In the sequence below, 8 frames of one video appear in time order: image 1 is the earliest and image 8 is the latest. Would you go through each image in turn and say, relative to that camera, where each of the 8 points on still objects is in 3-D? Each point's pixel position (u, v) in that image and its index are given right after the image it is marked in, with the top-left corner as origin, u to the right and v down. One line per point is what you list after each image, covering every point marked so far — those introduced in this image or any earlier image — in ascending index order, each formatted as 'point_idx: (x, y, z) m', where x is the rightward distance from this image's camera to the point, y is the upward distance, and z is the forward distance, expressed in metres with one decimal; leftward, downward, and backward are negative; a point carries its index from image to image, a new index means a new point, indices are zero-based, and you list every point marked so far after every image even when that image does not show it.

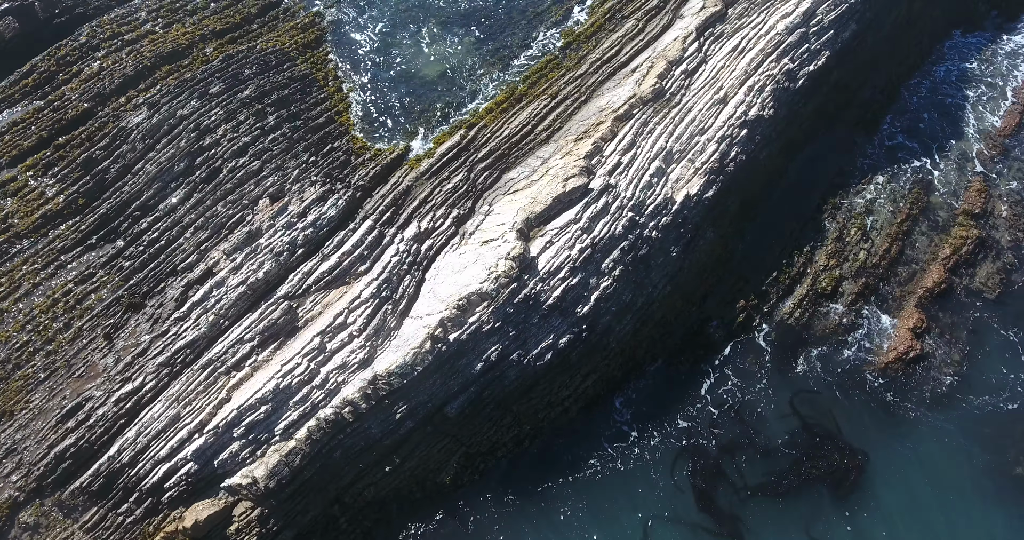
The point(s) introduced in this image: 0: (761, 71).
0: (+7.1, +5.6, +16.8) m
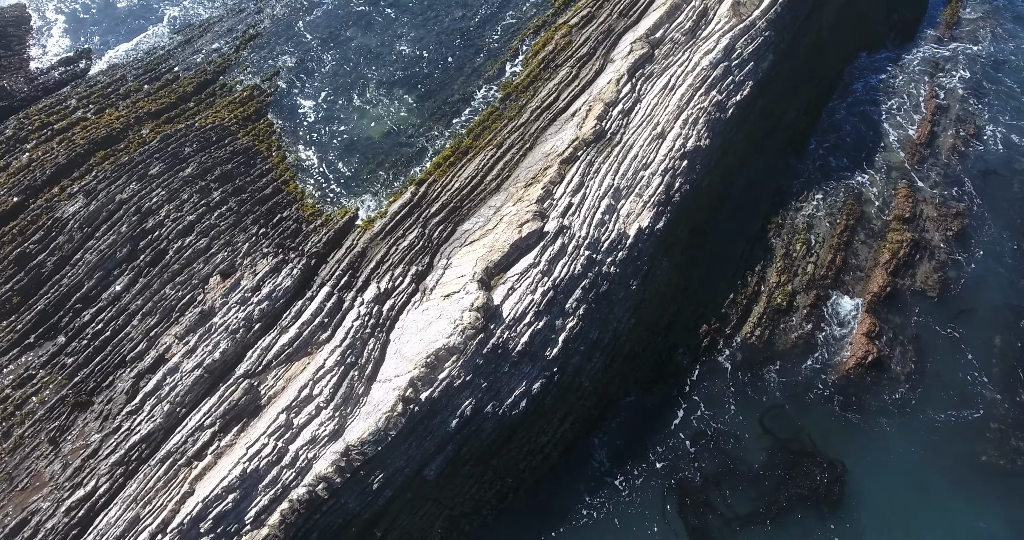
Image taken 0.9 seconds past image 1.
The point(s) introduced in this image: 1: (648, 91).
0: (+5.4, +4.9, +17.6) m
1: (+4.2, +5.5, +18.3) m
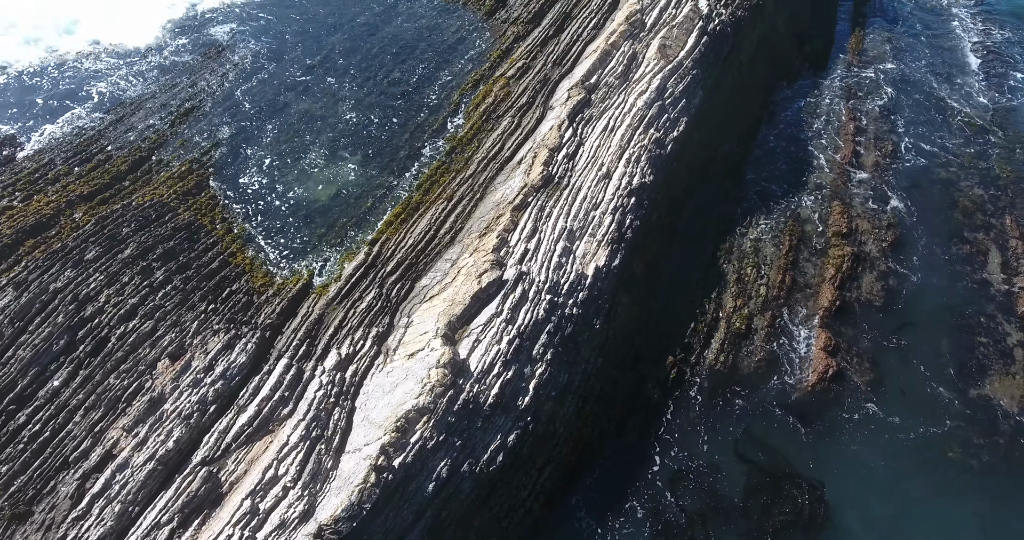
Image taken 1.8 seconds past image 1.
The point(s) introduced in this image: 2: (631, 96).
0: (+3.8, +3.9, +18.2) m
1: (+2.4, +4.3, +18.8) m
2: (+3.9, +5.7, +19.3) m
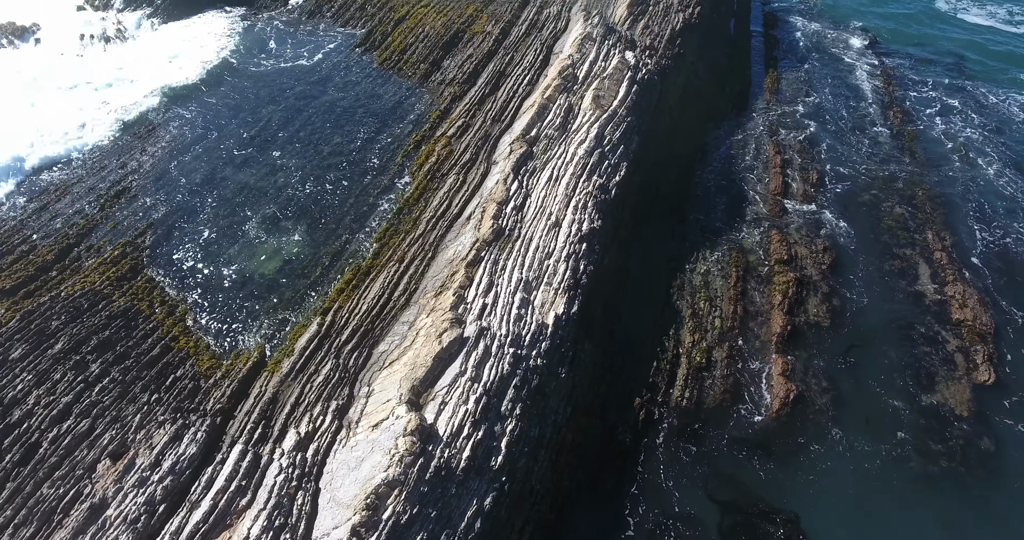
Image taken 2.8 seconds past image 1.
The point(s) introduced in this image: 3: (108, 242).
0: (+2.1, +2.5, +18.6) m
1: (+0.7, +2.7, +19.1) m
2: (+2.0, +4.2, +19.9) m
3: (-13.5, +0.9, +19.8) m
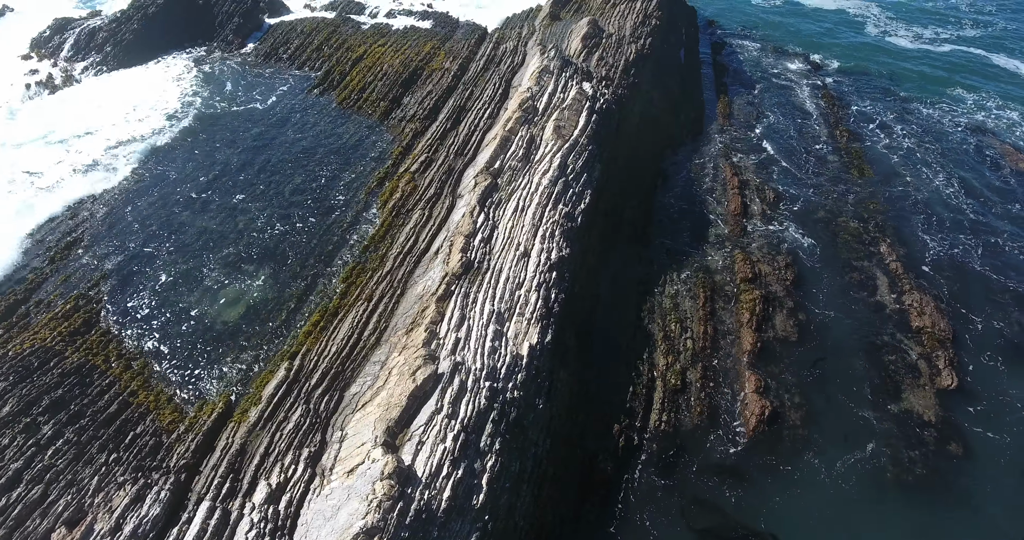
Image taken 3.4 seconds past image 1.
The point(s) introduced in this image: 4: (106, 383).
0: (+1.1, +1.6, +18.7) m
1: (-0.4, +1.7, +19.2) m
2: (+0.8, +3.2, +20.1) m
3: (-14.5, -0.8, +19.0) m
4: (-11.3, -3.1, +16.6) m
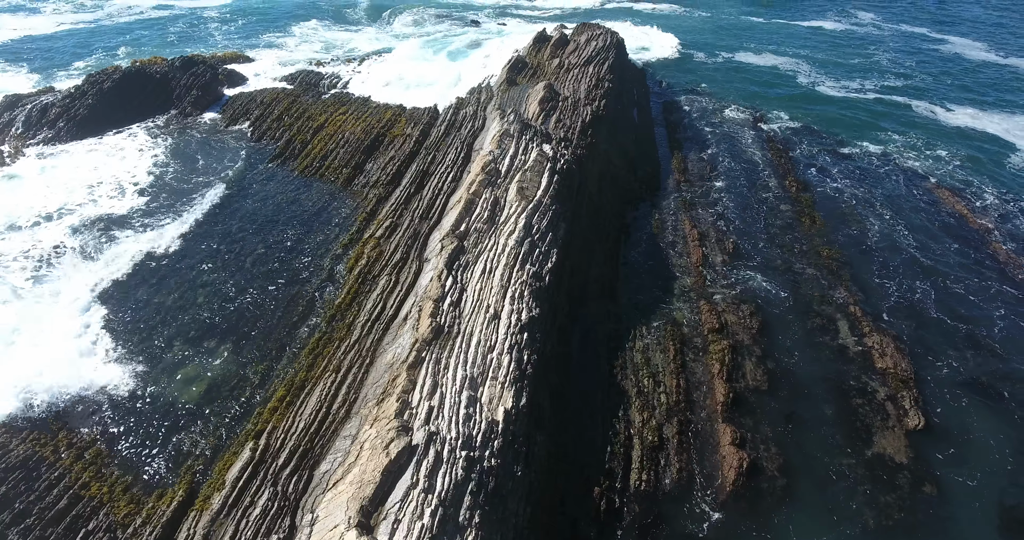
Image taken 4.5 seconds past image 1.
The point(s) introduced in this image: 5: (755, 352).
0: (+0.1, -0.4, +18.8) m
1: (-1.4, -0.3, +19.2) m
2: (-0.4, +1.1, +20.3) m
3: (-15.3, -3.4, +17.9) m
4: (-11.9, -5.4, +15.5) m
5: (+8.1, -2.7, +19.7) m
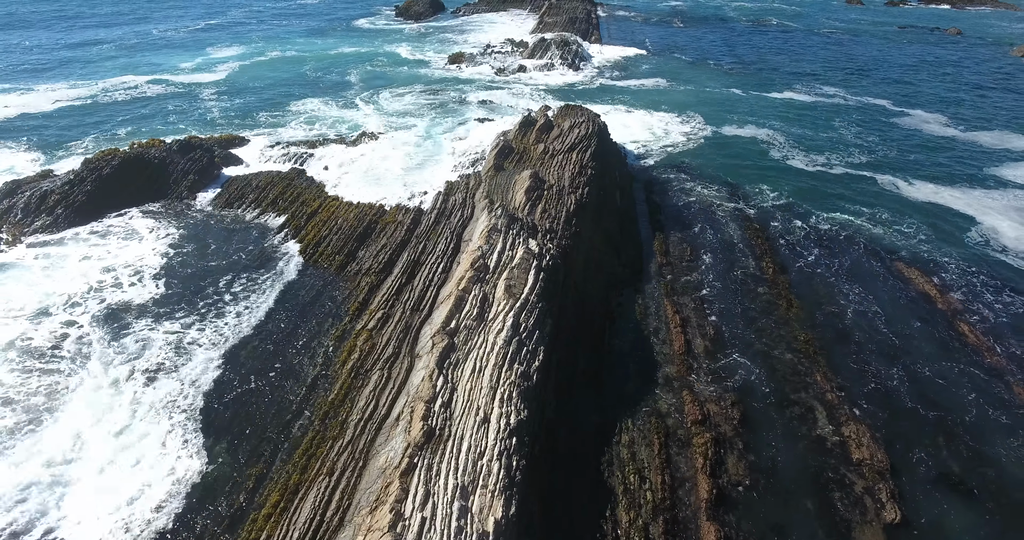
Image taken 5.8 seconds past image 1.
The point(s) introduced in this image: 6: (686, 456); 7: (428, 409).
0: (-0.3, -3.7, +19.5) m
1: (-1.8, -3.6, +19.8) m
2: (-0.8, -2.3, +21.1) m
3: (-15.6, -6.8, +18.1) m
4: (-12.2, -8.5, +15.6) m
5: (+7.7, -6.0, +20.4) m
6: (+5.8, -6.3, +19.9) m
7: (-2.7, -4.4, +18.6) m
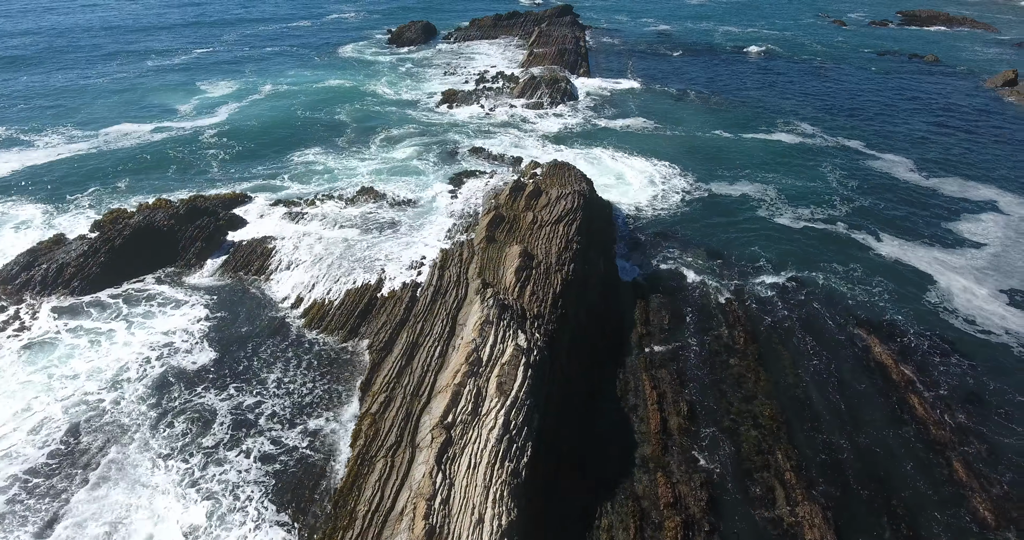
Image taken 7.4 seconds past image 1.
0: (-0.6, -7.7, +21.8) m
1: (-2.1, -7.7, +22.2) m
2: (-1.1, -6.3, +23.4) m
3: (-15.9, -11.0, +20.4) m
4: (-12.4, -12.8, +18.0) m
5: (+7.4, -10.0, +23.0) m
6: (+5.5, -10.3, +22.5) m
7: (-3.0, -8.5, +21.0) m
